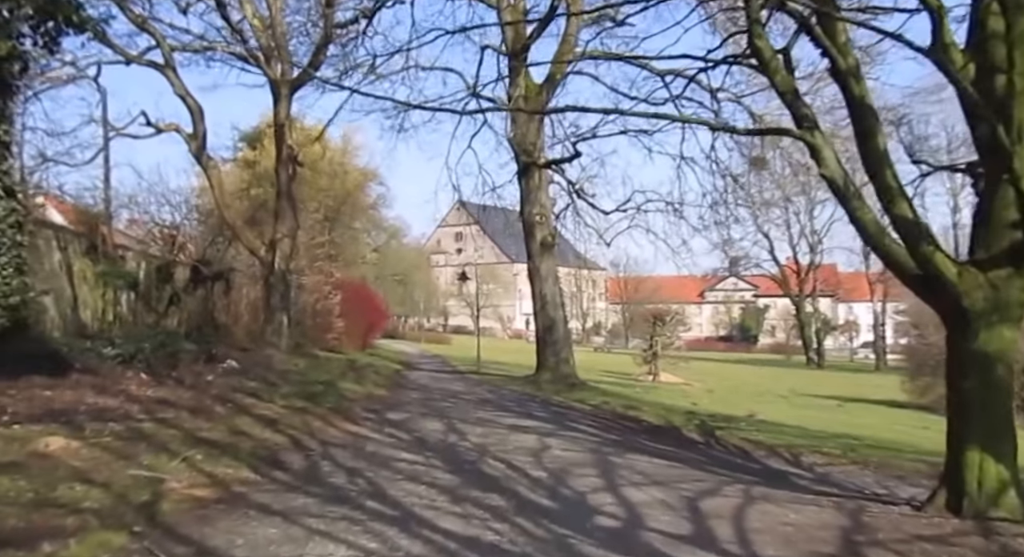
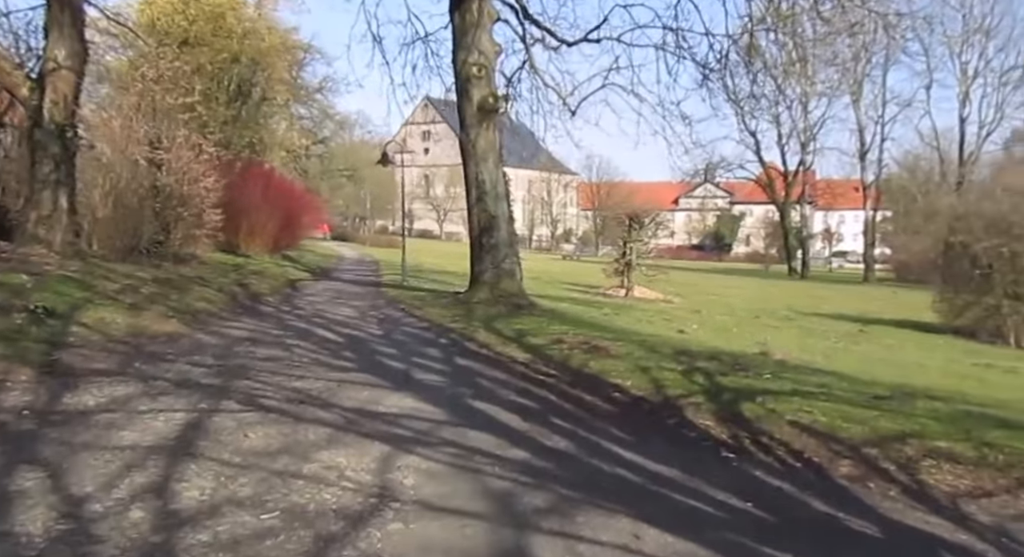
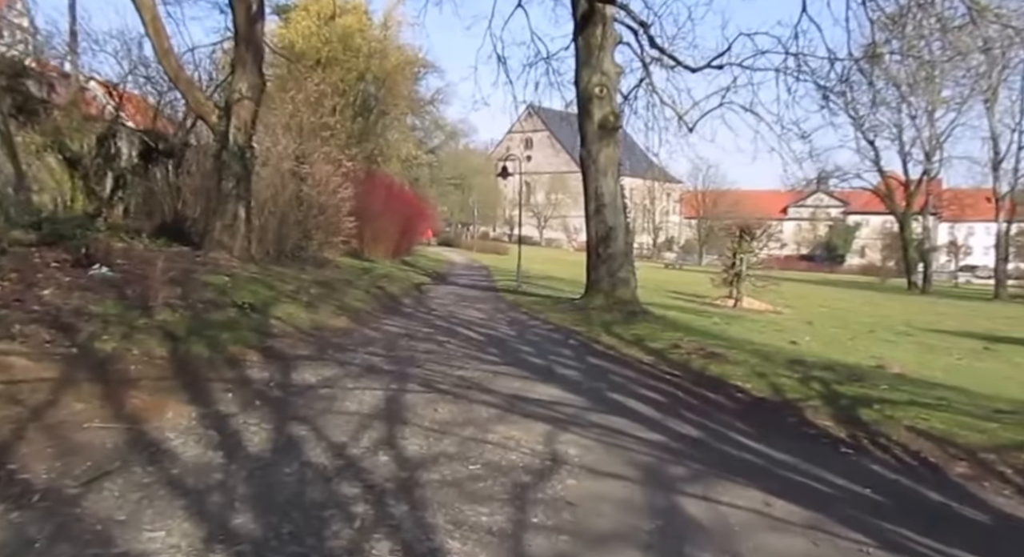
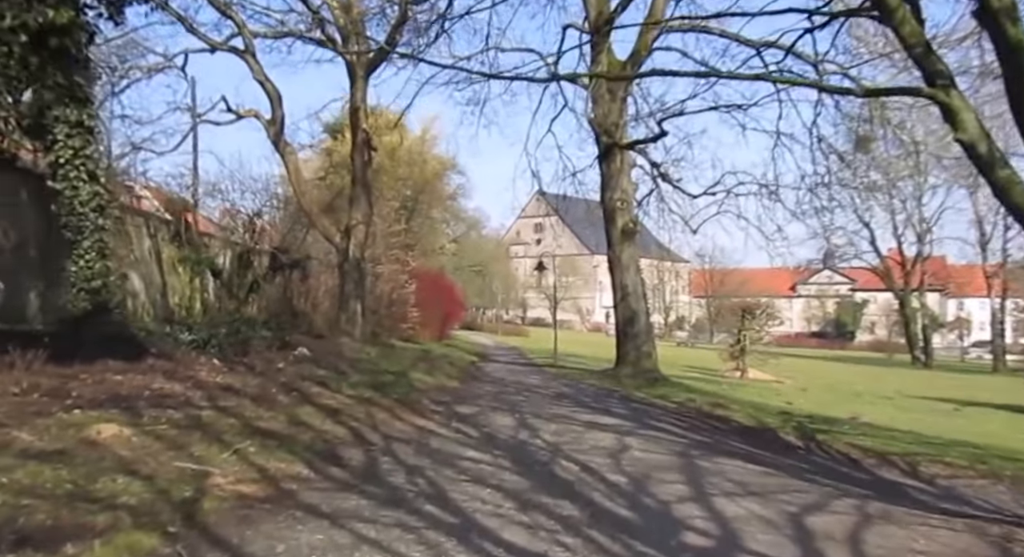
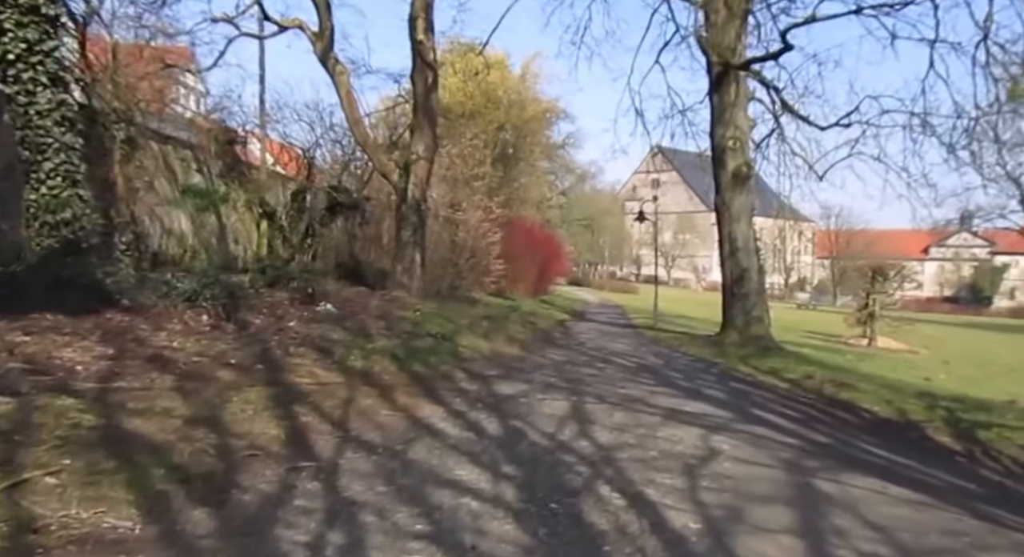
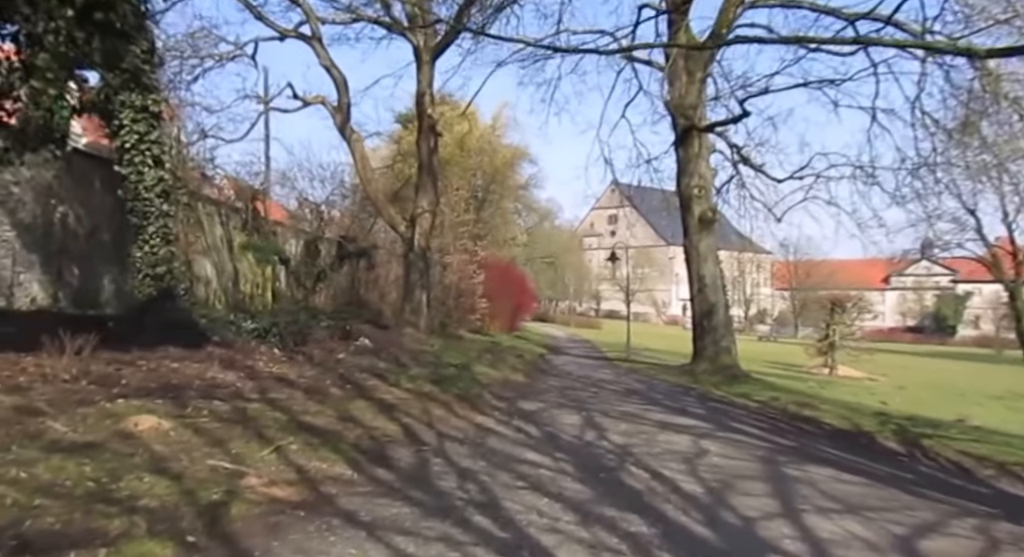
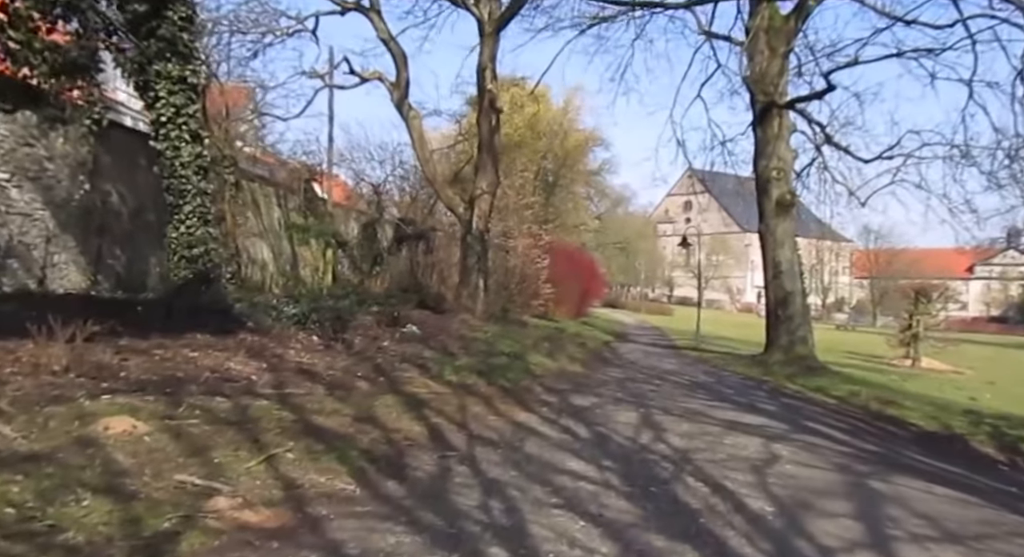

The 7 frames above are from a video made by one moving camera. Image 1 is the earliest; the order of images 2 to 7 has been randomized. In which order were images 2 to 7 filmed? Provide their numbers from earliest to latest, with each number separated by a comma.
4, 6, 7, 5, 3, 2
